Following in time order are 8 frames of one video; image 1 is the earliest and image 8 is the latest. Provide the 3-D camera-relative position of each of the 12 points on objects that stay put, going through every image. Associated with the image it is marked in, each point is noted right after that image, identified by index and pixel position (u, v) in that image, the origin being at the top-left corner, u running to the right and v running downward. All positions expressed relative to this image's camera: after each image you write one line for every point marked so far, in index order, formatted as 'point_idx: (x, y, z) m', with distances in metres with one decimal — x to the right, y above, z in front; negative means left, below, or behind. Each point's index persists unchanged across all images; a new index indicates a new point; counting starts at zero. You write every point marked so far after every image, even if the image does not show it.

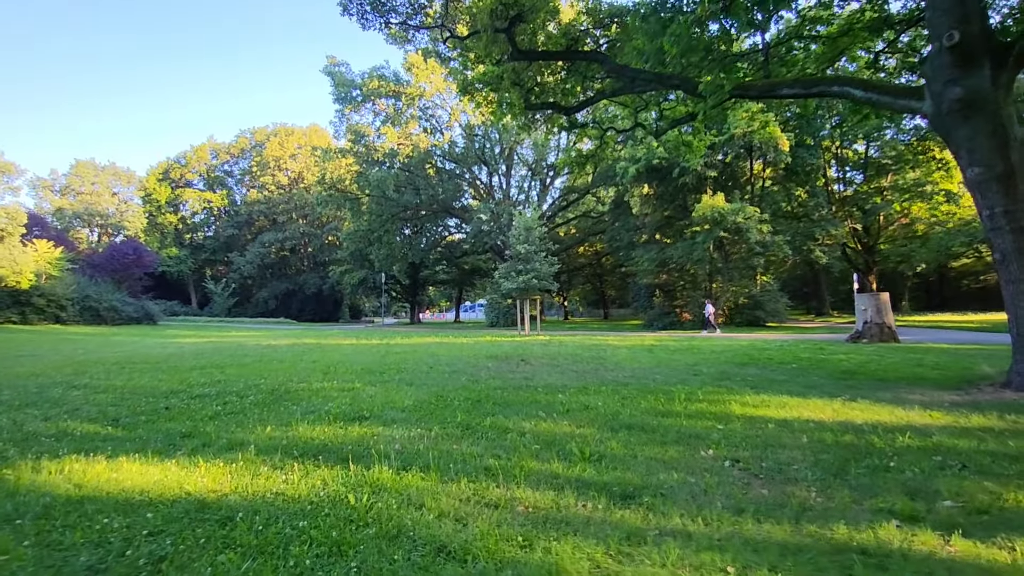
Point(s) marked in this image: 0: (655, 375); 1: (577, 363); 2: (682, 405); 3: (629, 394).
0: (+2.6, -1.6, +10.2) m
1: (+1.3, -1.6, +12.1) m
2: (+2.1, -1.5, +7.2) m
3: (+1.7, -1.5, +8.1) m
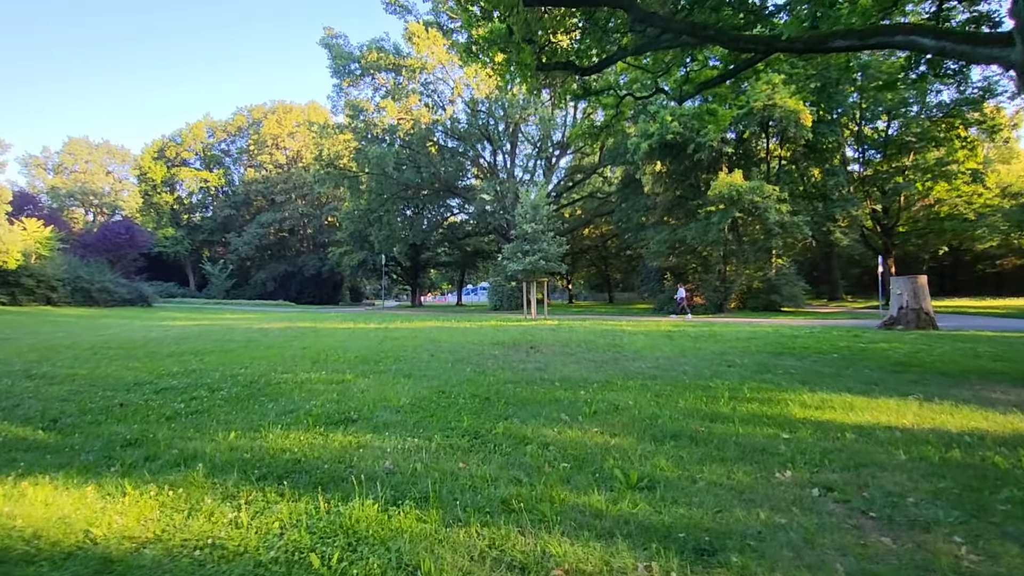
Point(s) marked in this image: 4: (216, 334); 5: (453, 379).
0: (+2.7, -1.3, +9.1) m
1: (+1.5, -1.3, +11.0) m
2: (+2.3, -1.3, +6.0) m
3: (+1.8, -1.3, +7.0) m
4: (-8.4, -1.3, +16.3) m
5: (-0.8, -1.3, +8.0) m
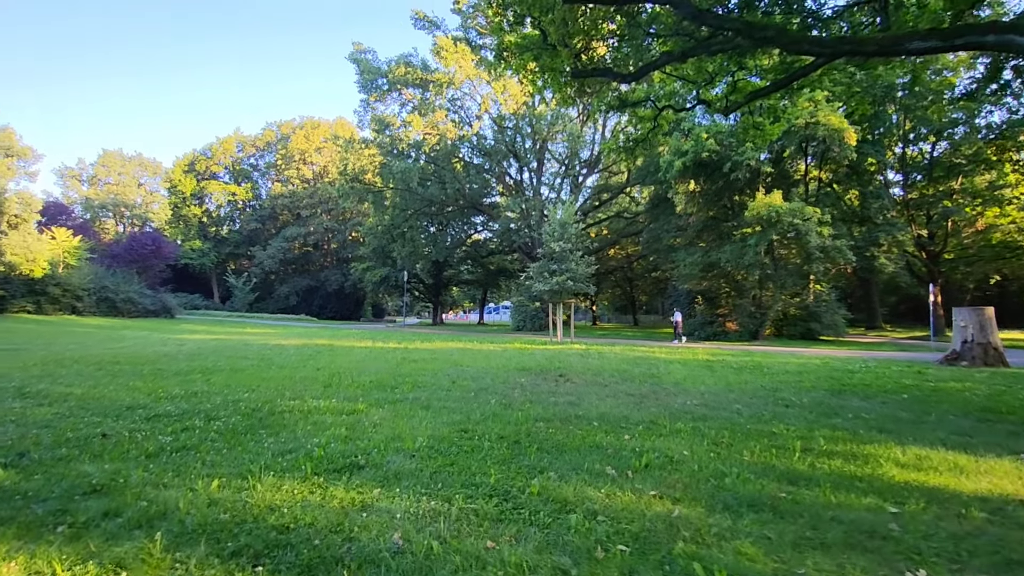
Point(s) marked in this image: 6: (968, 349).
0: (+3.1, -1.7, +8.1) m
1: (+2.0, -1.7, +10.1) m
2: (+2.6, -1.5, +5.1) m
3: (+2.2, -1.6, +6.0) m
4: (-7.8, -1.7, +15.7) m
5: (-0.4, -1.6, +7.1) m
6: (+10.5, -1.4, +13.2) m
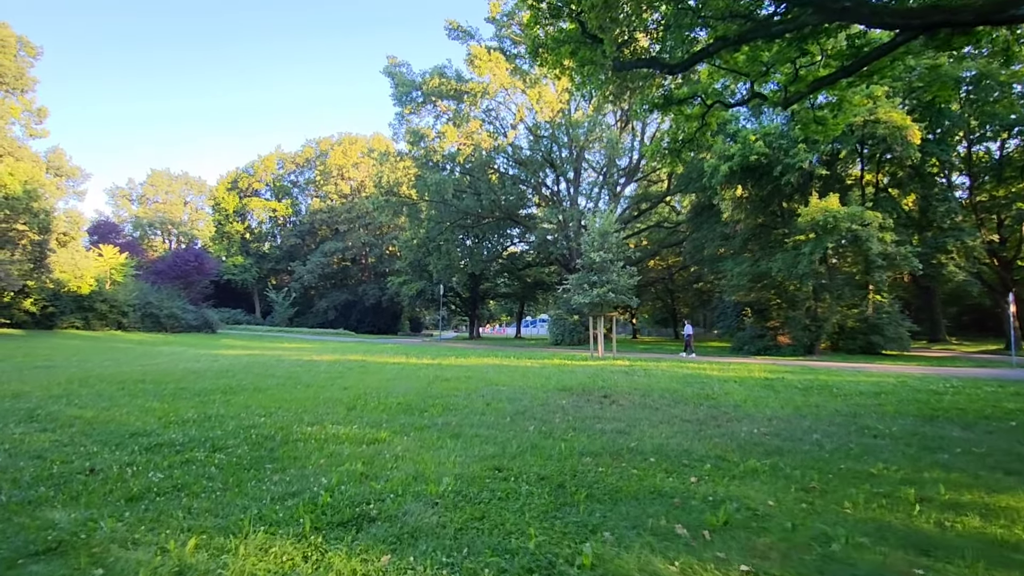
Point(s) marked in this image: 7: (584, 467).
0: (+3.7, -1.8, +7.0) m
1: (+2.6, -1.9, +9.0) m
2: (+2.9, -1.6, +4.0) m
3: (+2.5, -1.7, +4.9) m
4: (-6.7, -2.1, +15.2) m
5: (0.0, -1.7, +6.2) m
6: (+11.3, -1.6, +11.5) m
7: (+0.7, -1.6, +5.2) m
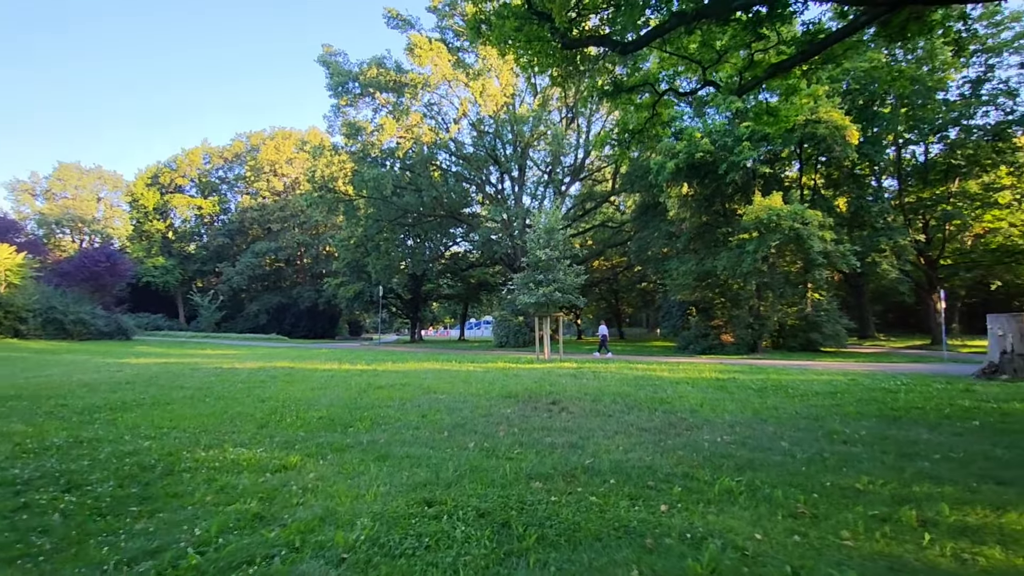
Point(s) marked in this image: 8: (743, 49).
0: (+3.0, -1.7, +6.4) m
1: (+1.8, -1.8, +8.3) m
2: (+2.5, -1.5, +3.3) m
3: (+2.1, -1.6, +4.2) m
4: (-8.2, -2.1, +13.6) m
5: (-0.6, -1.6, +5.3) m
6: (+10.2, -1.5, +11.7) m
7: (+0.2, -1.6, +4.3) m
8: (+4.1, +4.3, +10.3) m
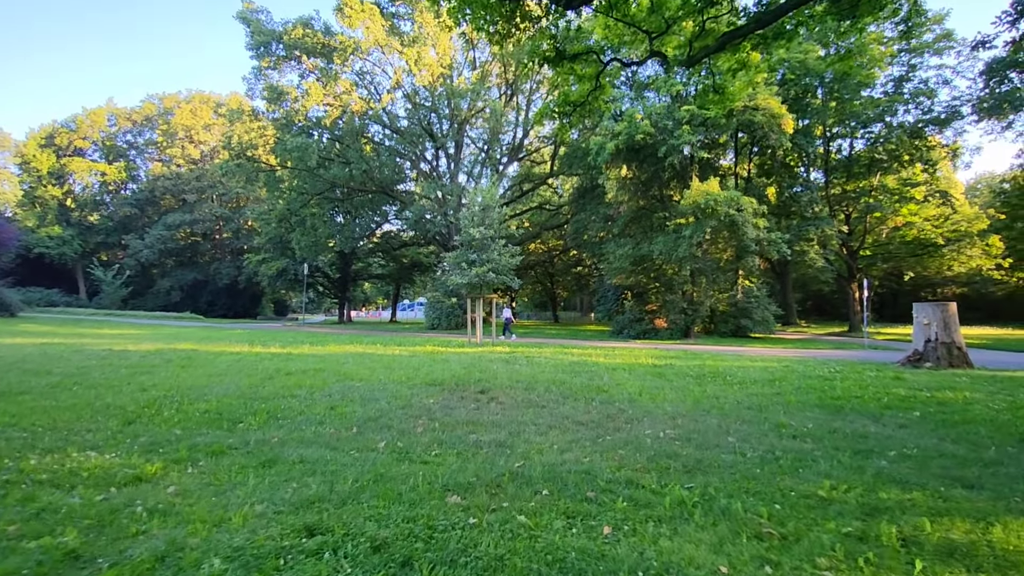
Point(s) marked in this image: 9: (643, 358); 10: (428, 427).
0: (+2.2, -1.5, +5.8) m
1: (+0.8, -1.5, +7.6) m
2: (+2.1, -1.4, +2.7) m
3: (+1.5, -1.4, +3.6) m
4: (-9.7, -1.5, +11.7) m
5: (-1.2, -1.4, +4.3) m
6: (+8.7, -1.3, +11.9) m
7: (-0.4, -1.4, +3.4) m
8: (+3.0, +4.6, +9.7) m
9: (+3.0, -1.6, +12.9) m
10: (-0.9, -1.5, +6.0) m
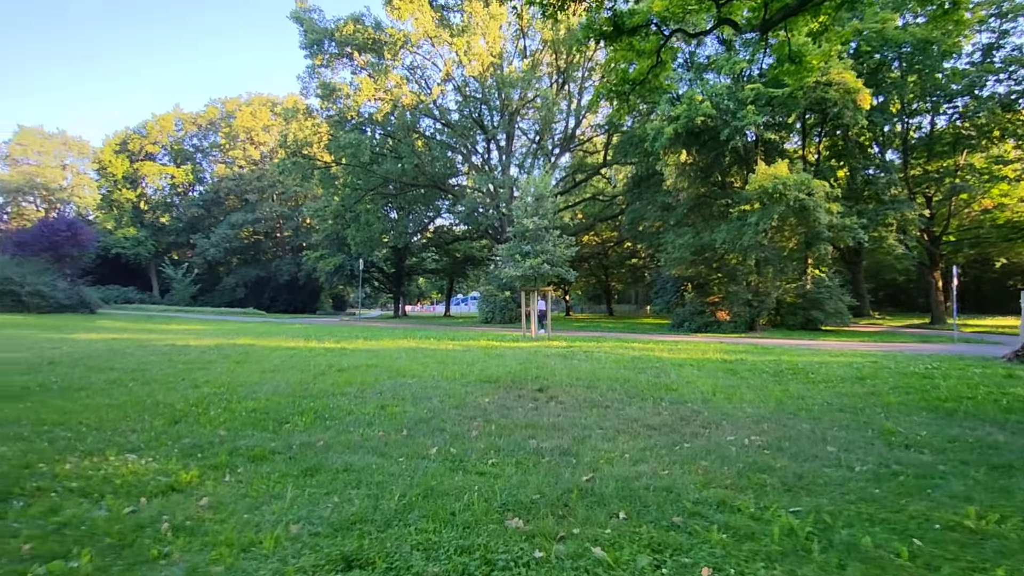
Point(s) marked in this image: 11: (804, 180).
0: (+2.8, -1.4, +5.0) m
1: (+1.5, -1.4, +6.9) m
2: (+2.4, -1.3, +1.9) m
3: (+1.9, -1.3, +2.8) m
4: (-8.5, -1.4, +12.0) m
5: (-0.8, -1.3, +3.8) m
6: (+9.8, -1.0, +10.4) m
7: (0.0, -1.3, +2.9) m
8: (+3.9, +4.8, +8.7) m
9: (+4.2, -1.4, +12.0) m
10: (-0.3, -1.4, +5.5) m
11: (+9.9, +3.6, +19.4) m
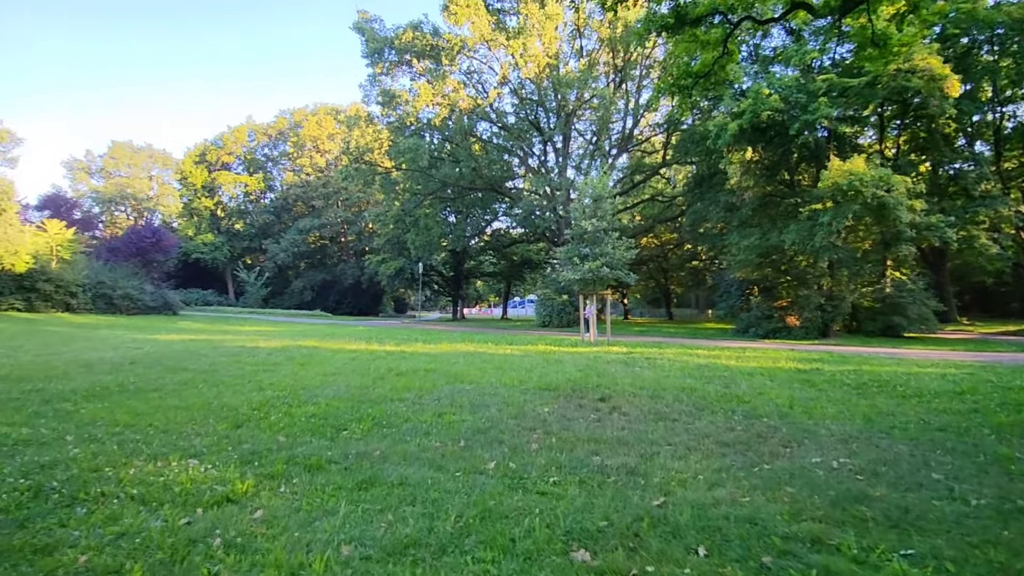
0: (+3.3, -1.5, +4.4) m
1: (+2.2, -1.5, +6.4) m
2: (+2.6, -1.4, +1.4) m
3: (+2.2, -1.4, +2.4) m
4: (-7.3, -1.5, +12.5) m
5: (-0.4, -1.4, +3.6) m
6: (+10.8, -1.1, +9.1) m
7: (+0.3, -1.3, +2.6) m
8: (+4.7, +4.7, +8.0) m
9: (+5.4, -1.4, +11.2) m
10: (+0.3, -1.4, +5.2) m
11: (+11.8, +3.5, +18.1) m
